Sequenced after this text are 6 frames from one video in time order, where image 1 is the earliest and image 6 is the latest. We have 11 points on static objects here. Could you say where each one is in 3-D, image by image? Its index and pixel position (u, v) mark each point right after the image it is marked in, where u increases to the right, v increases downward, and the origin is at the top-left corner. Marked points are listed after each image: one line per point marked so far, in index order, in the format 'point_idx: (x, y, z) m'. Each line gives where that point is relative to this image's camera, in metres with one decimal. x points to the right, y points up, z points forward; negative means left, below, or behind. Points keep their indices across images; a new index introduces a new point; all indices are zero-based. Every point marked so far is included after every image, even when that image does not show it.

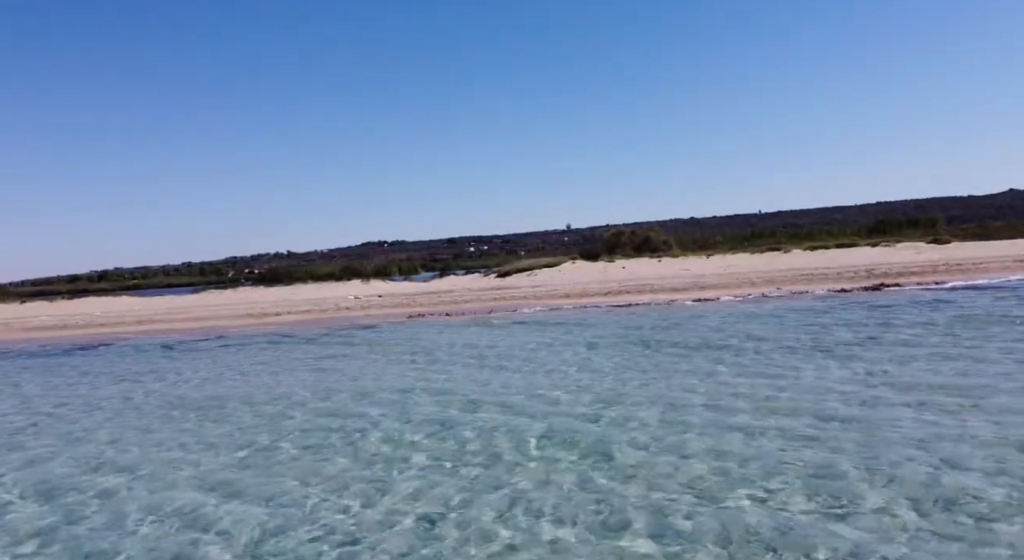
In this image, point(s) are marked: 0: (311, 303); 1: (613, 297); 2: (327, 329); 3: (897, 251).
0: (-4.8, -0.6, +16.3) m
1: (+2.1, -0.4, +13.9) m
2: (-3.7, -0.8, +13.9) m
3: (+11.1, +0.8, +19.7) m
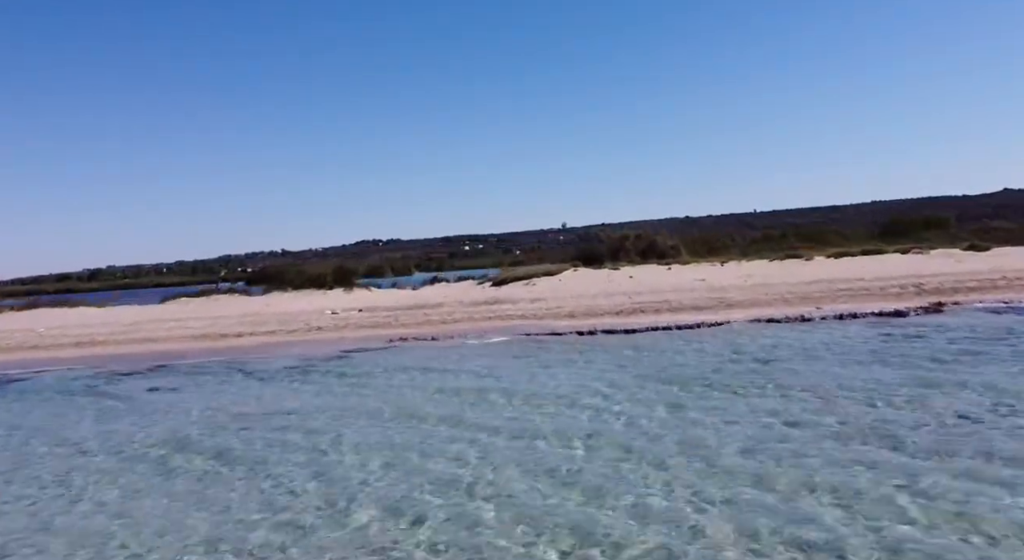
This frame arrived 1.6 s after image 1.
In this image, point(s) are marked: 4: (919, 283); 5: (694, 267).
0: (-4.9, -0.8, +14.5) m
1: (+2.0, -0.7, +12.0) m
2: (-3.8, -1.1, +12.0) m
3: (+11.0, +0.5, +17.9) m
4: (+7.9, -0.1, +13.3) m
5: (+5.3, +0.4, +20.0) m
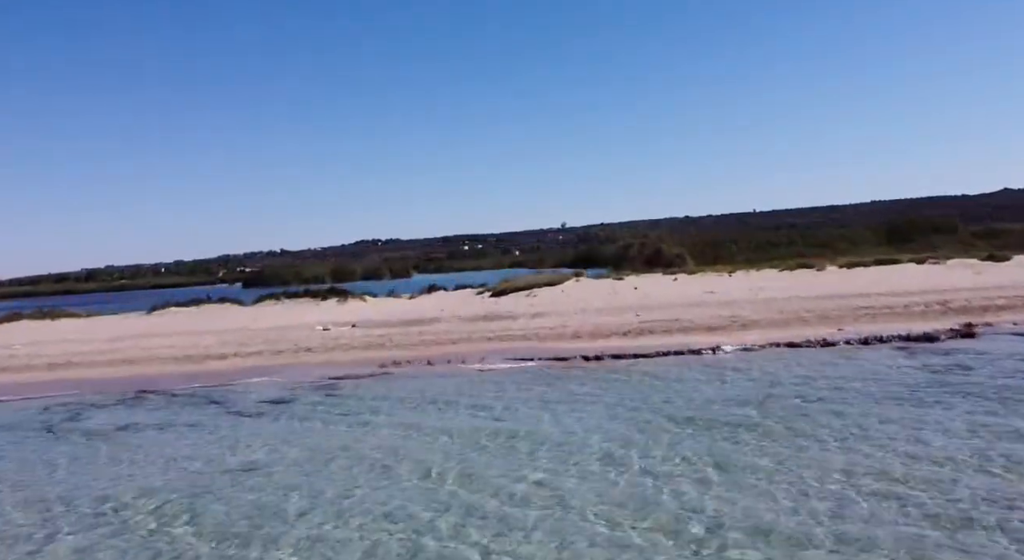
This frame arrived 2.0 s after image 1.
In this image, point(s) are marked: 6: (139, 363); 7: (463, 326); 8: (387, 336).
0: (-4.9, -1.1, +13.7) m
1: (+2.0, -1.0, +11.3) m
2: (-3.7, -1.4, +11.2) m
3: (+11.0, +0.2, +17.1) m
4: (+7.9, -0.4, +12.6) m
5: (+5.3, 0.0, +19.3) m
6: (-6.6, -1.5, +12.0) m
7: (-1.0, -0.9, +13.5) m
8: (-2.3, -1.0, +12.7) m
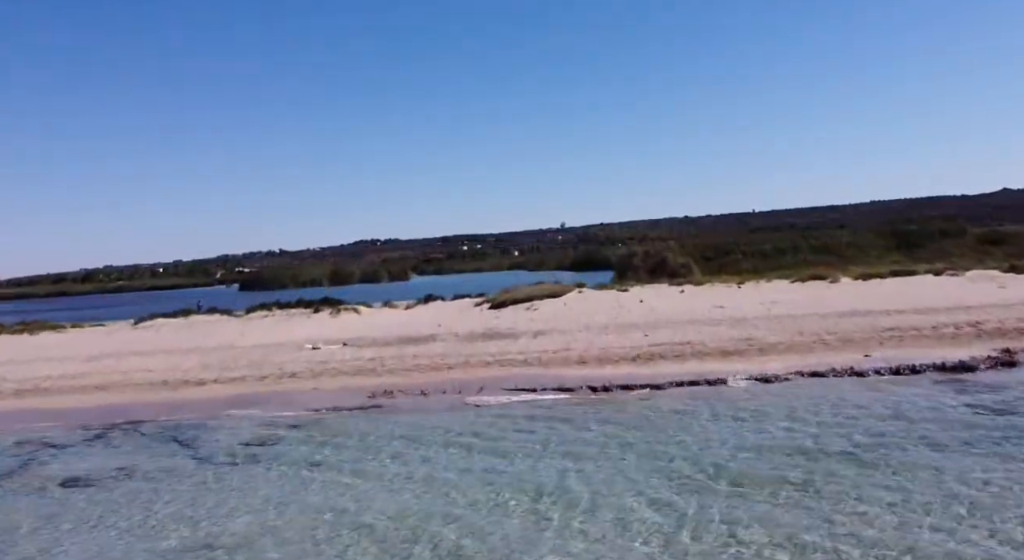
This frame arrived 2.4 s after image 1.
0: (-4.9, -1.5, +12.9) m
1: (+2.0, -1.3, +10.5) m
2: (-3.7, -1.7, +10.4) m
3: (+11.0, -0.1, +16.3) m
4: (+7.9, -0.7, +11.8) m
5: (+5.3, -0.3, +18.4) m
6: (-6.5, -1.8, +11.2) m
7: (-1.0, -1.2, +12.7) m
8: (-2.3, -1.4, +11.9) m
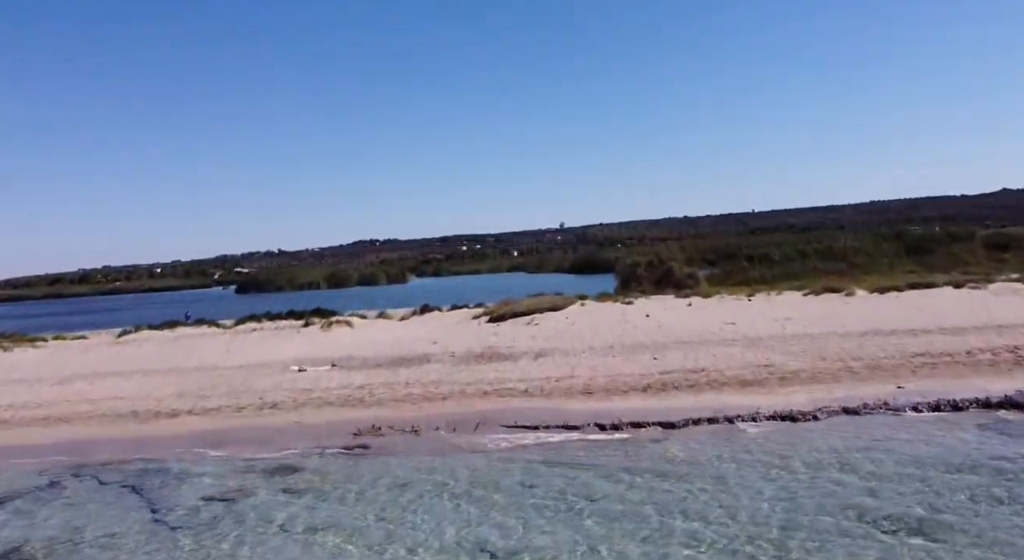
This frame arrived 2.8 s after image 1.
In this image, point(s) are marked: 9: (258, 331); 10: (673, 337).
0: (-4.9, -1.8, +12.0) m
1: (+2.0, -1.6, +9.6) m
2: (-3.7, -2.0, +9.6) m
3: (+11.0, -0.4, +15.5) m
4: (+7.9, -1.0, +10.9) m
5: (+5.3, -0.6, +17.6) m
6: (-6.5, -2.1, +10.3) m
7: (-1.0, -1.6, +11.8) m
8: (-2.3, -1.7, +11.0) m
9: (-7.2, -1.4, +19.3) m
10: (+3.3, -1.1, +13.8) m
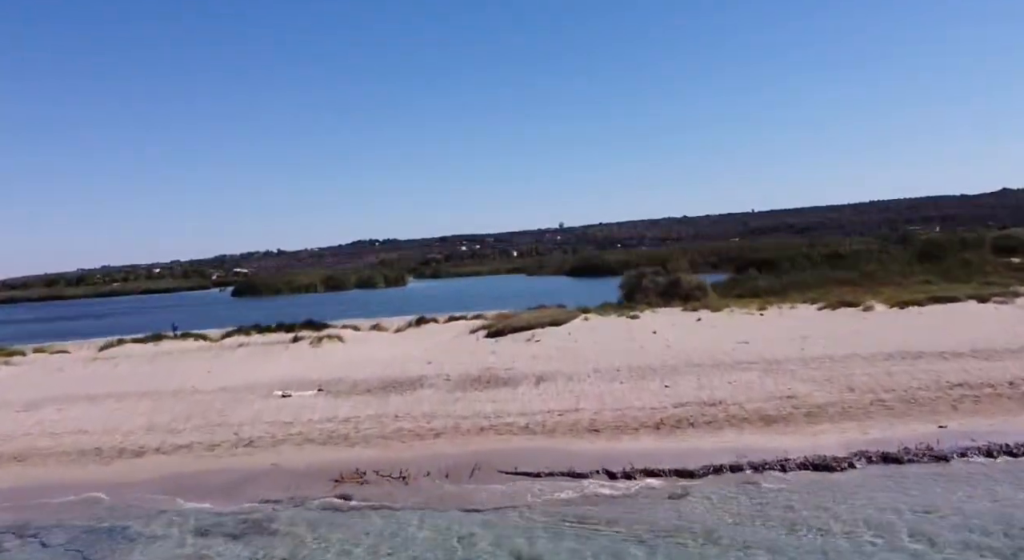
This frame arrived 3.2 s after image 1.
0: (-4.9, -2.1, +11.1) m
1: (+2.0, -2.0, +8.7) m
2: (-3.7, -2.4, +8.6) m
3: (+11.0, -0.8, +14.6) m
4: (+7.9, -1.4, +10.0) m
5: (+5.3, -0.9, +16.7) m
6: (-6.6, -2.5, +9.4) m
7: (-1.0, -1.9, +10.9) m
8: (-2.3, -2.0, +10.1) m
9: (-7.2, -1.8, +18.4) m
10: (+3.3, -1.5, +12.9) m
